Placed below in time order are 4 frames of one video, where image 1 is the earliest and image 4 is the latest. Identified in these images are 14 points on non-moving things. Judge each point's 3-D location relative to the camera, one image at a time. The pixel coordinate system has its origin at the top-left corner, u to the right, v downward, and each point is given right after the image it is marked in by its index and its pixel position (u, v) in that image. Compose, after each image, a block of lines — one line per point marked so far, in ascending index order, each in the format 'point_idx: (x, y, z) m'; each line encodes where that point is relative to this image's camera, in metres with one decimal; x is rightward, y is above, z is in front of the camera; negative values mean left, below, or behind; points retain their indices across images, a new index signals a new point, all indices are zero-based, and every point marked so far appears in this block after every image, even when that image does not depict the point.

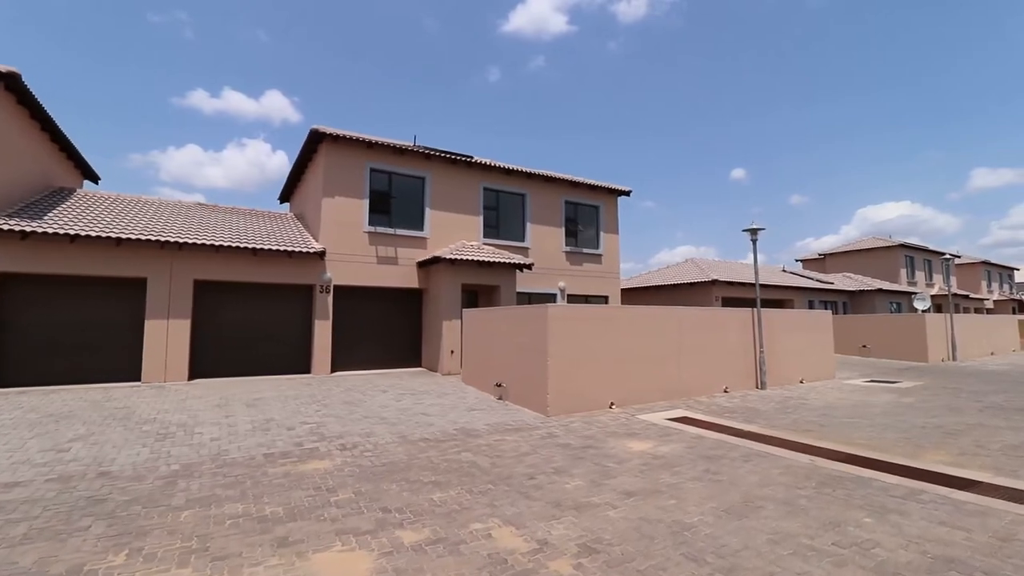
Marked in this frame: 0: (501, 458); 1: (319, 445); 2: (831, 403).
0: (-0.2, -2.6, +7.4) m
1: (-3.2, -2.6, +8.2) m
2: (+7.7, -2.8, +11.9) m
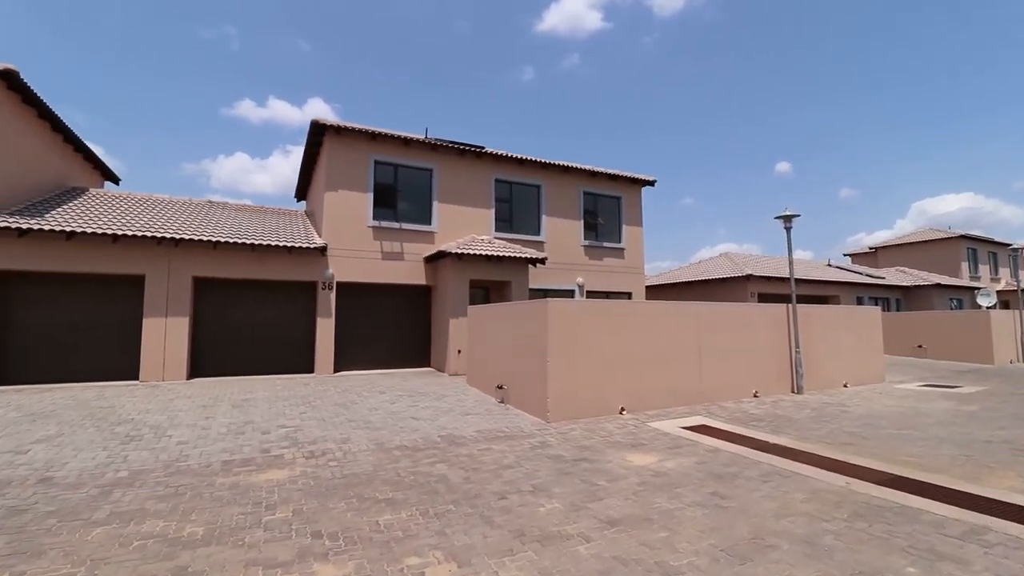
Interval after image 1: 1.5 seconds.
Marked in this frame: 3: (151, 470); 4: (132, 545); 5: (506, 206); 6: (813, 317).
0: (-0.5, -2.4, +6.5) m
1: (-3.4, -2.5, +7.5) m
2: (+7.7, -2.6, +10.4) m
3: (-4.9, -2.4, +6.7) m
4: (-3.5, -2.4, +4.5) m
5: (-0.2, +2.8, +17.1) m
6: (+8.1, -0.8, +13.3) m
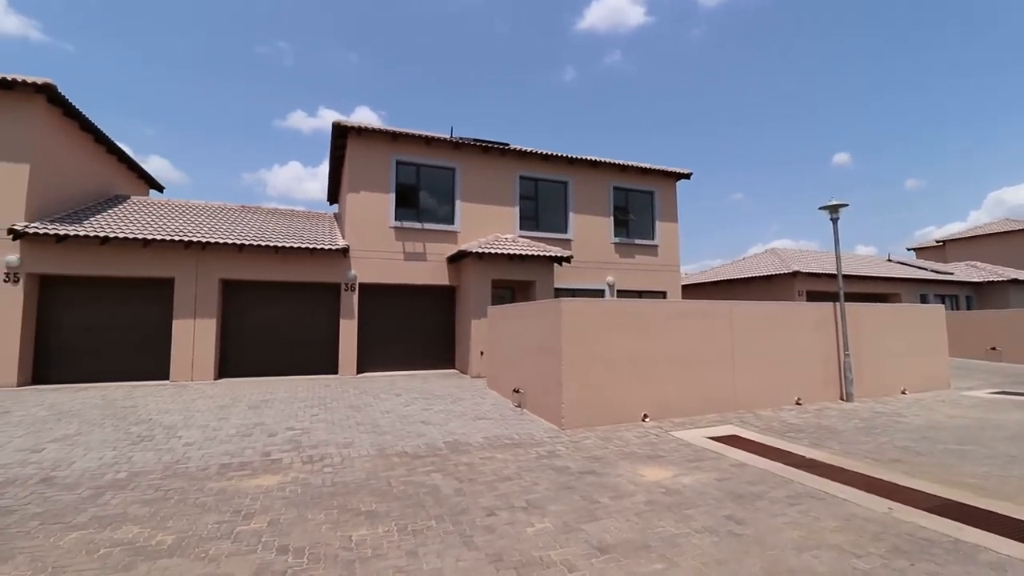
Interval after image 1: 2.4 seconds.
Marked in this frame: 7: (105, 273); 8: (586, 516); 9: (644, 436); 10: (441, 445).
0: (-0.5, -2.4, +6.1) m
1: (-3.4, -2.5, +7.3) m
2: (+8.0, -2.5, +9.3) m
3: (-4.9, -2.5, +6.6) m
4: (-3.7, -2.4, +4.4) m
5: (+0.7, +2.8, +16.6) m
6: (+8.6, -0.7, +12.1) m
7: (-10.0, +0.4, +12.2) m
8: (+0.8, -2.3, +5.1) m
9: (+2.2, -2.5, +8.4) m
10: (-1.1, -2.5, +7.8) m
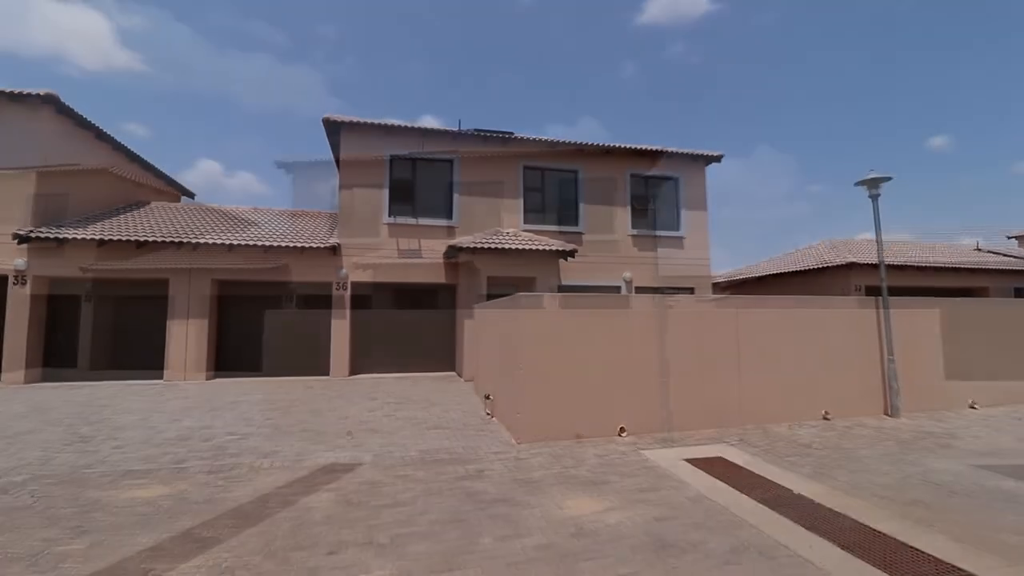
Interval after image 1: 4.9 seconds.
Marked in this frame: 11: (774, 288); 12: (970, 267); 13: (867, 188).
0: (-1.6, -2.3, +5.2) m
1: (-4.3, -2.4, +6.8) m
2: (+7.2, -2.3, +7.2) m
3: (-5.9, -2.4, +6.3) m
4: (-5.0, -2.3, +3.9) m
5: (+0.8, +2.9, +15.5) m
6: (+8.2, -0.5, +10.0) m
7: (-10.3, +0.4, +12.6) m
8: (-0.5, -2.2, +4.0) m
9: (+1.4, -2.4, +7.1) m
10: (-2.0, -2.4, +7.0) m
11: (+10.3, 0.0, +19.6) m
12: (+16.4, +0.7, +17.7) m
13: (+7.1, +2.0, +9.9) m
